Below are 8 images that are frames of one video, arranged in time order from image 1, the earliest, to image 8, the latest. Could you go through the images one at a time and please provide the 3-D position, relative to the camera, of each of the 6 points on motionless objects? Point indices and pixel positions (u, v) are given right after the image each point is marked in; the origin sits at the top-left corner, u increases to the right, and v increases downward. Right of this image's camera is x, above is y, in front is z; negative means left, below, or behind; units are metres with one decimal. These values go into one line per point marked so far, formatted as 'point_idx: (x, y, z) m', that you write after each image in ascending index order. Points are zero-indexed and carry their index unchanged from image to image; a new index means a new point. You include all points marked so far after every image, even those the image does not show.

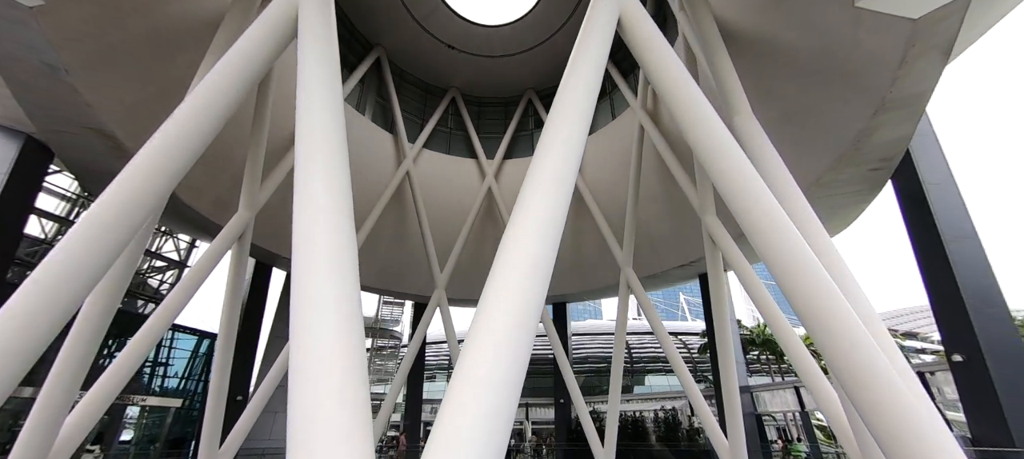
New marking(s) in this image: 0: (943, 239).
0: (+10.6, -0.1, +9.7) m
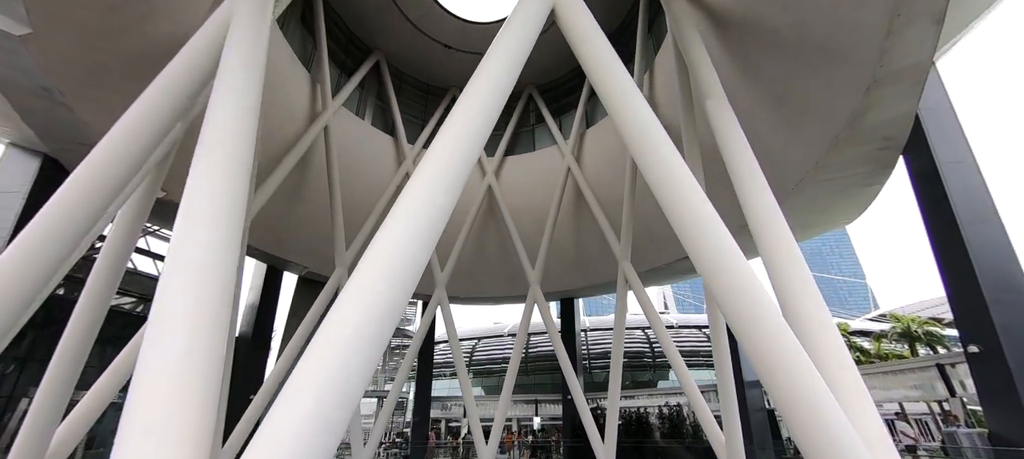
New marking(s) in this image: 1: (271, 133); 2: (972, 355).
0: (+10.2, +0.3, +9.0) m
1: (-7.7, +3.1, +12.6) m
2: (+9.5, -2.6, +8.2) m
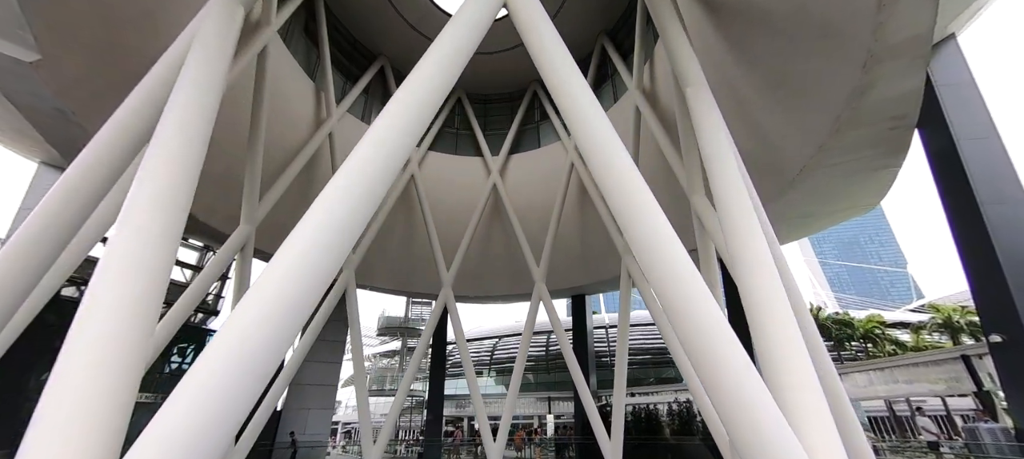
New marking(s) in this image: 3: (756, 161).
0: (+10.0, +0.7, +8.4) m
1: (-7.7, +2.9, +13.1) m
2: (+9.3, -2.2, +7.7) m
3: (+6.5, +1.8, +10.6) m
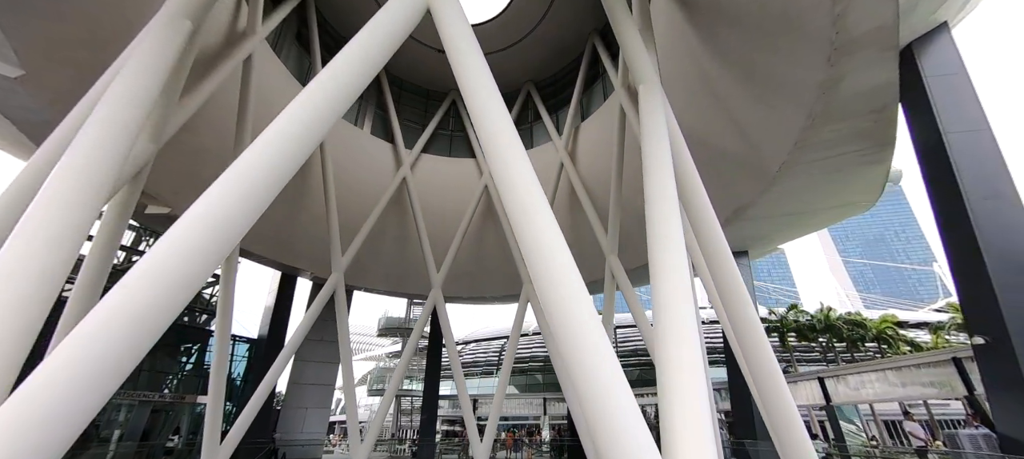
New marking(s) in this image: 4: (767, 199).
0: (+9.2, +0.7, +8.1) m
1: (-8.3, +2.8, +13.4) m
2: (+8.6, -2.2, +7.3) m
3: (+5.9, +1.9, +10.4) m
4: (+7.1, +0.9, +11.2) m
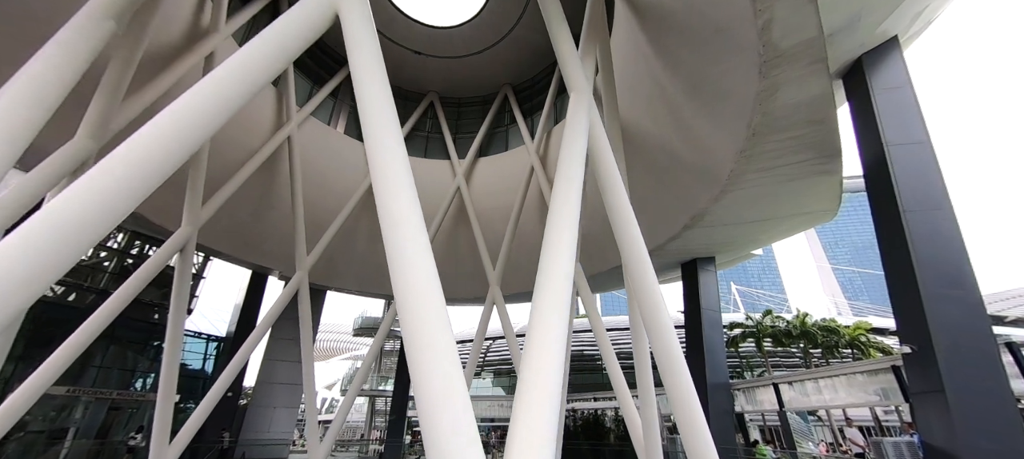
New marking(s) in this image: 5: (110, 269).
0: (+8.1, +0.5, +8.2) m
1: (-9.5, +2.9, +13.3) m
2: (+7.4, -2.4, +7.5) m
3: (+4.7, +1.7, +10.5) m
4: (+6.0, +0.7, +11.3) m
5: (-17.1, -1.7, +16.8) m
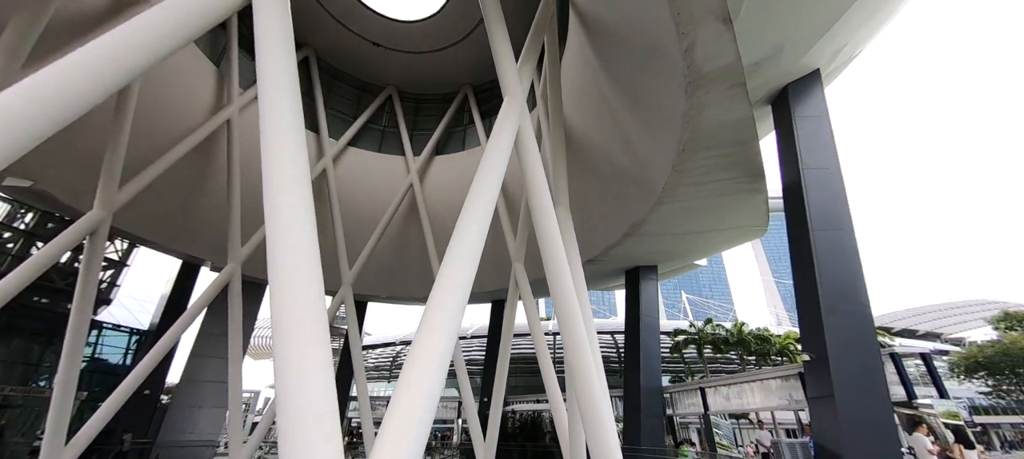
0: (+6.7, +0.1, +8.9) m
1: (-11.1, +3.3, +12.5) m
2: (+6.0, -2.7, +8.1) m
3: (+3.2, +1.4, +10.9) m
4: (+4.4, +0.4, +11.8) m
5: (-19.2, -0.9, +15.2) m
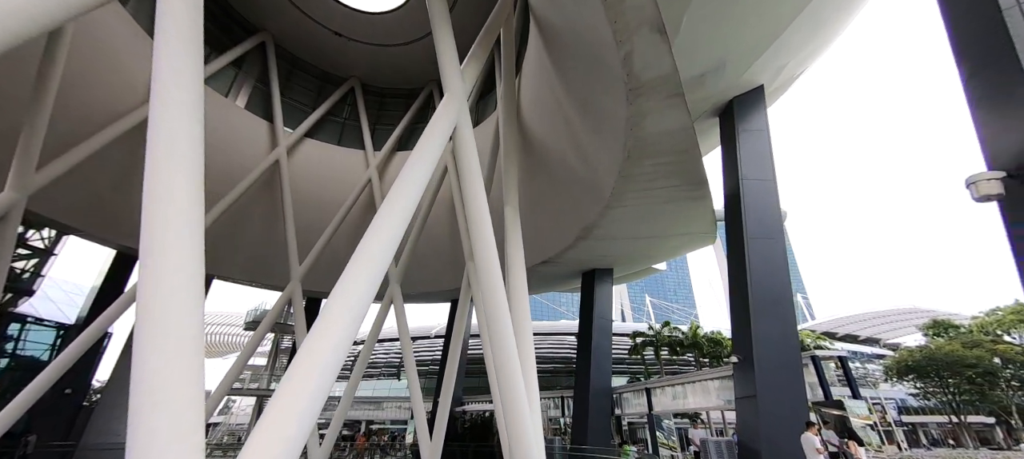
0: (+5.5, -0.1, +9.3) m
1: (-12.4, +3.7, +11.7) m
2: (+4.8, -2.9, +8.5) m
3: (+1.9, +1.4, +11.0) m
4: (+3.0, +0.3, +12.0) m
5: (-20.8, -0.2, +13.8) m
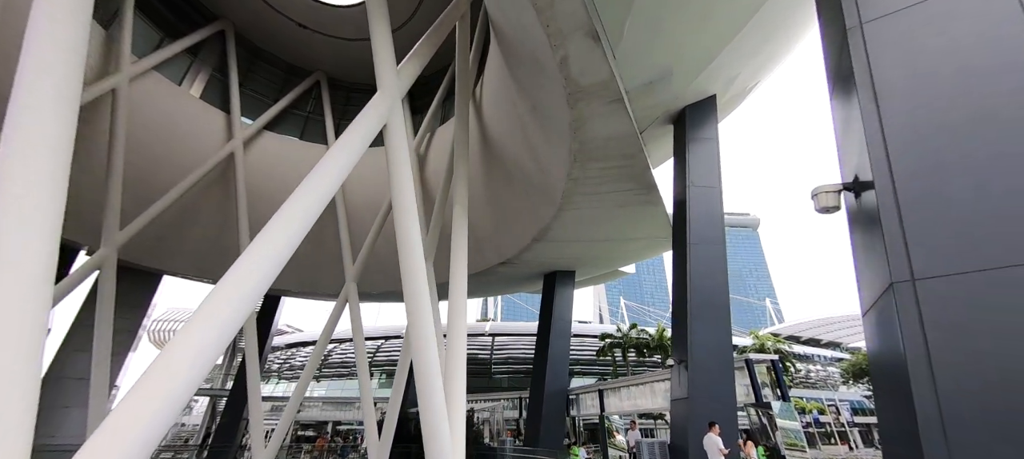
0: (+4.3, -0.2, +9.5) m
1: (-13.6, +4.0, +11.0) m
2: (+3.5, -3.0, +8.6) m
3: (+0.7, +1.3, +11.1) m
4: (+1.6, +0.2, +12.1) m
5: (-22.2, +0.2, +12.8) m
